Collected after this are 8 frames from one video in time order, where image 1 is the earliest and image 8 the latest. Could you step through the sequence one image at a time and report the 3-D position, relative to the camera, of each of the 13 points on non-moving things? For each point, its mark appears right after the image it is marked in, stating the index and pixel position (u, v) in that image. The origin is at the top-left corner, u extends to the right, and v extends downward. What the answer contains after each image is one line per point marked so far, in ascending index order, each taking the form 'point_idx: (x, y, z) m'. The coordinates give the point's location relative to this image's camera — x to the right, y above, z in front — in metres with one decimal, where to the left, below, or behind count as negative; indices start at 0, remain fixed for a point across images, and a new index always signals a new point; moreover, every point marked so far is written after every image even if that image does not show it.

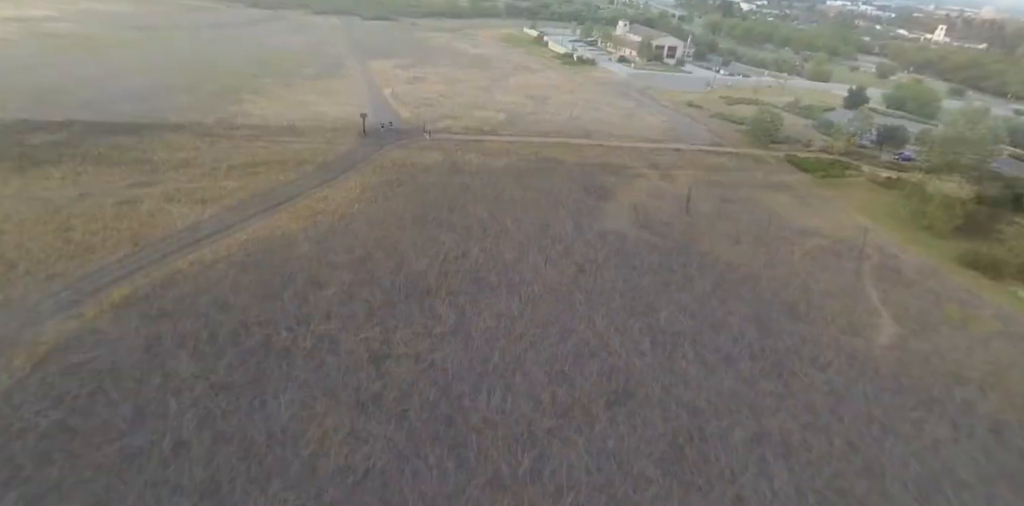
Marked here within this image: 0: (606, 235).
0: (+3.0, +0.6, +15.6) m
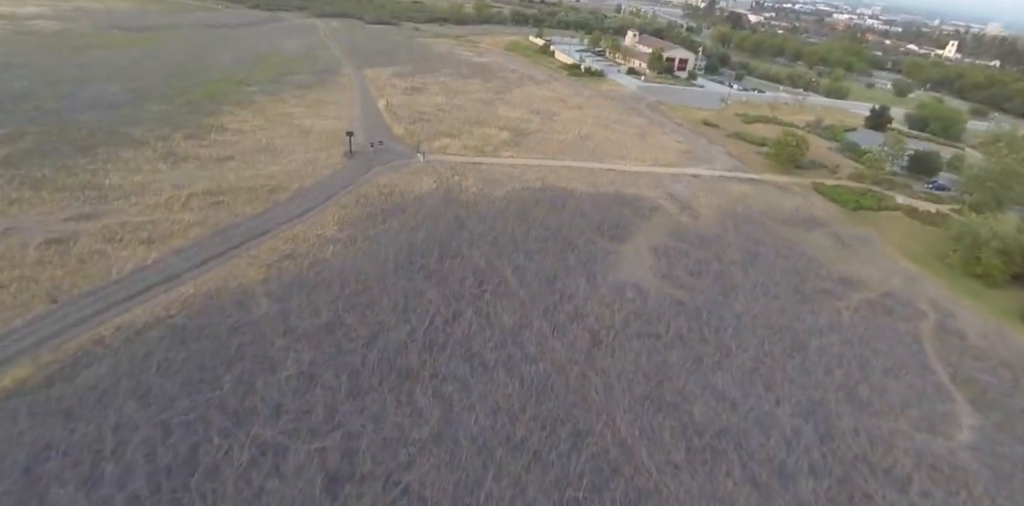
0: (+3.1, -1.0, +13.3) m
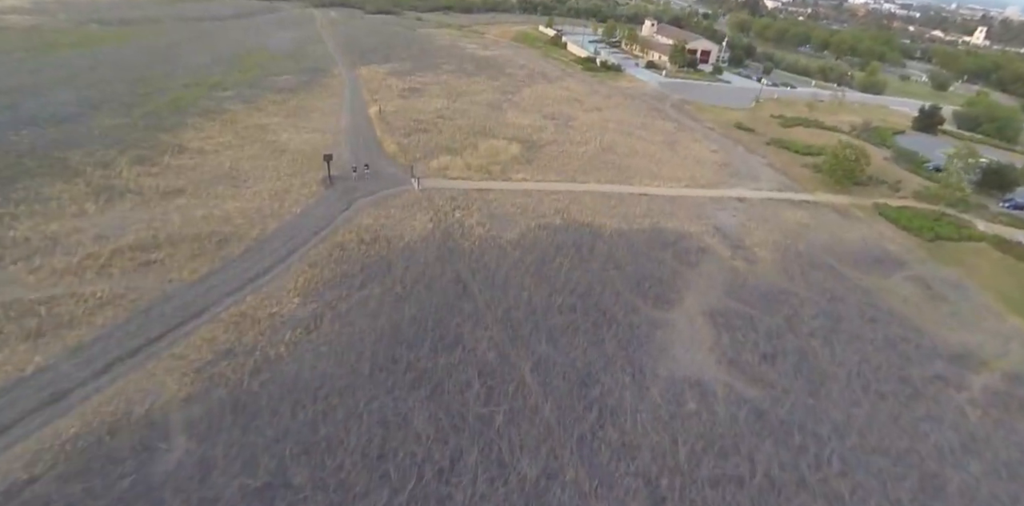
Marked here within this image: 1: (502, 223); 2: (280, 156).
0: (+3.5, -2.9, +9.8) m
1: (-0.3, +1.0, +15.3) m
2: (-9.0, +3.7, +18.4) m
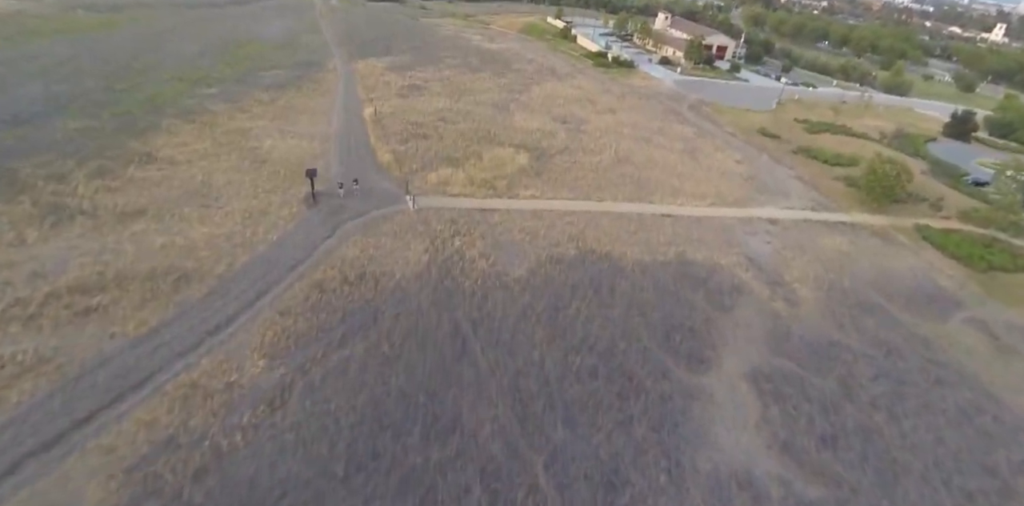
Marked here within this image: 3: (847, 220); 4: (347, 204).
0: (+3.6, -4.1, +8.0) m
1: (-0.1, 0.0, +13.3) m
2: (-8.7, +2.9, +16.4) m
3: (+13.8, +1.3, +19.5) m
4: (-5.1, +1.5, +14.7) m
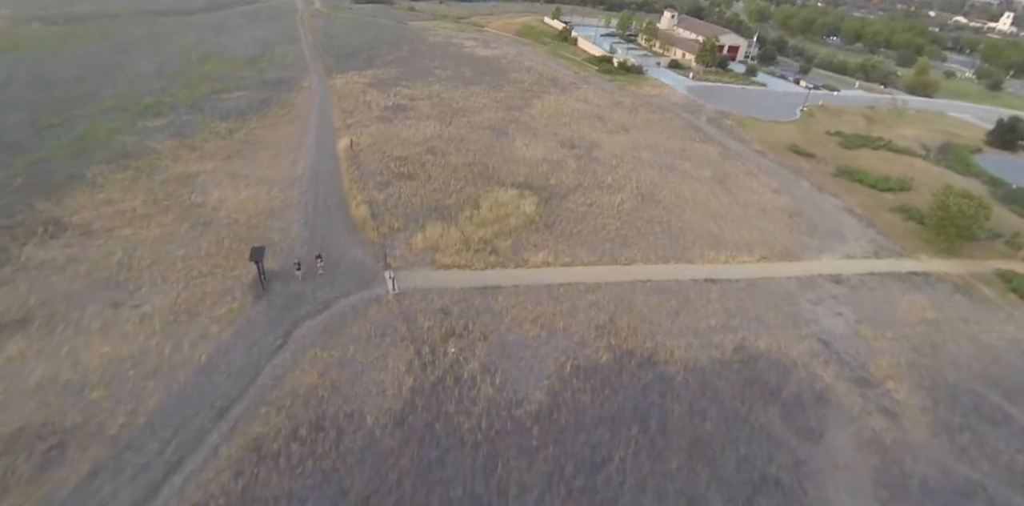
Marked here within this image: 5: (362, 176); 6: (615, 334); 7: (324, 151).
0: (+4.0, -6.4, +4.7) m
1: (+0.2, -2.4, +10.0) m
2: (-8.5, +0.5, +13.0) m
3: (+14.0, -0.6, +16.3) m
4: (-4.9, -0.9, +11.3) m
5: (-5.3, +2.7, +16.8) m
6: (+2.4, -1.9, +11.2) m
7: (-7.3, +3.9, +18.4) m
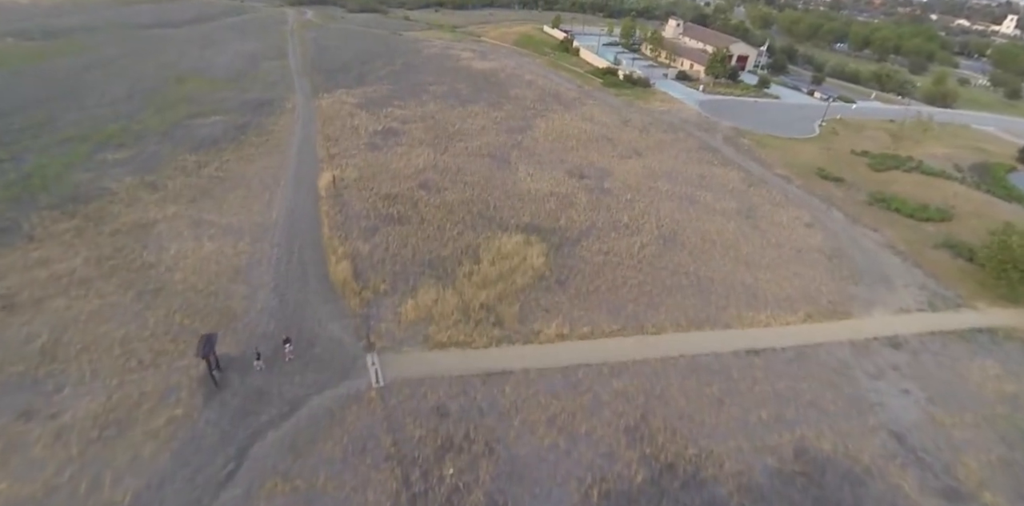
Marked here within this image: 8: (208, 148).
0: (+4.3, -8.0, +2.6) m
1: (+0.4, -4.0, +7.9) m
2: (-8.3, -1.3, +10.9) m
3: (+14.2, -2.2, +14.3) m
4: (-4.7, -2.6, +9.2) m
5: (-5.1, +1.0, +14.7) m
6: (+2.6, -3.5, +9.1) m
7: (-7.1, +2.2, +16.3) m
8: (-12.0, +4.1, +18.7) m
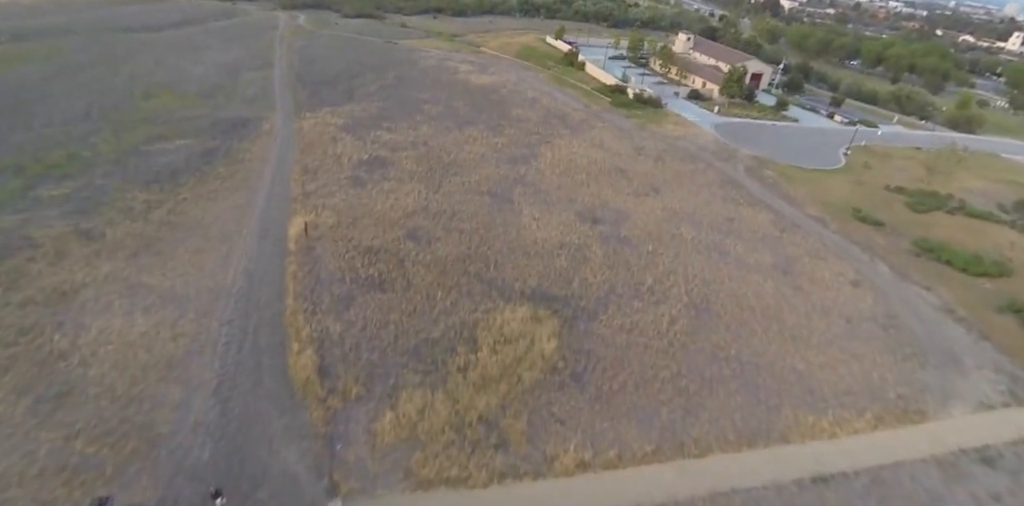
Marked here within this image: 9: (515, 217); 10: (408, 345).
0: (+4.4, -9.9, +0.1) m
1: (+0.5, -5.9, +5.5) m
2: (-8.2, -3.0, +8.3) m
3: (+14.3, -4.3, +11.9) m
4: (-4.5, -4.4, +6.7) m
5: (-5.0, -0.9, +12.2) m
6: (+2.7, -5.5, +6.6) m
7: (-7.0, +0.4, +13.8) m
8: (-11.9, +2.4, +16.1) m
9: (+0.1, +1.2, +16.6) m
10: (-2.3, -2.1, +10.7) m
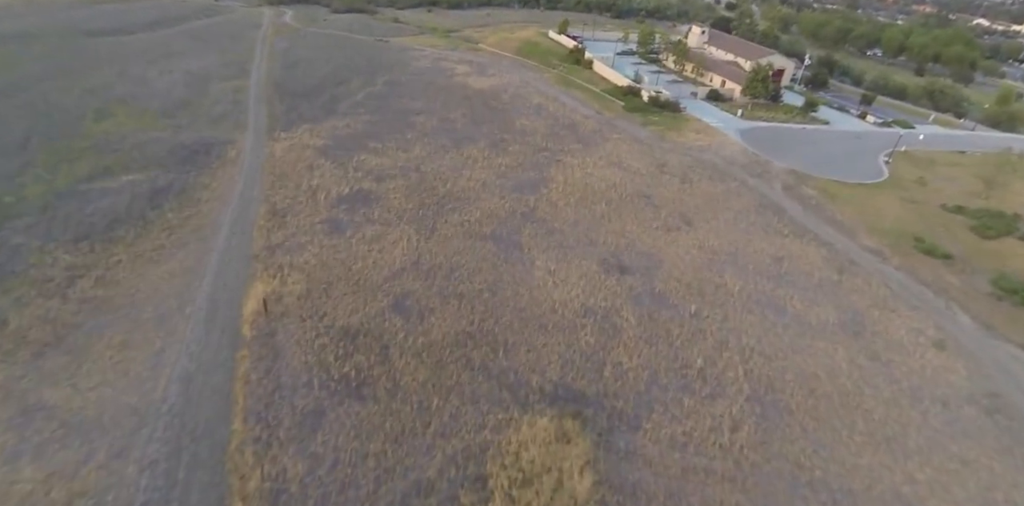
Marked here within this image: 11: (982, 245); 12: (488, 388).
0: (+4.9, -12.0, -2.4) m
1: (+0.9, -7.9, +2.8) m
2: (-7.8, -5.1, +5.6) m
3: (+14.7, -6.0, +9.2) m
4: (-4.1, -6.5, +4.0) m
5: (-4.6, -2.8, +9.4) m
6: (+3.2, -7.4, +3.9) m
7: (-6.7, -1.6, +11.0) m
8: (-11.6, +0.4, +13.3) m
9: (+0.5, -0.5, +13.8) m
10: (-1.9, -4.0, +8.0) m
11: (+18.5, +0.3, +18.6) m
12: (-0.4, -2.8, +10.2) m
